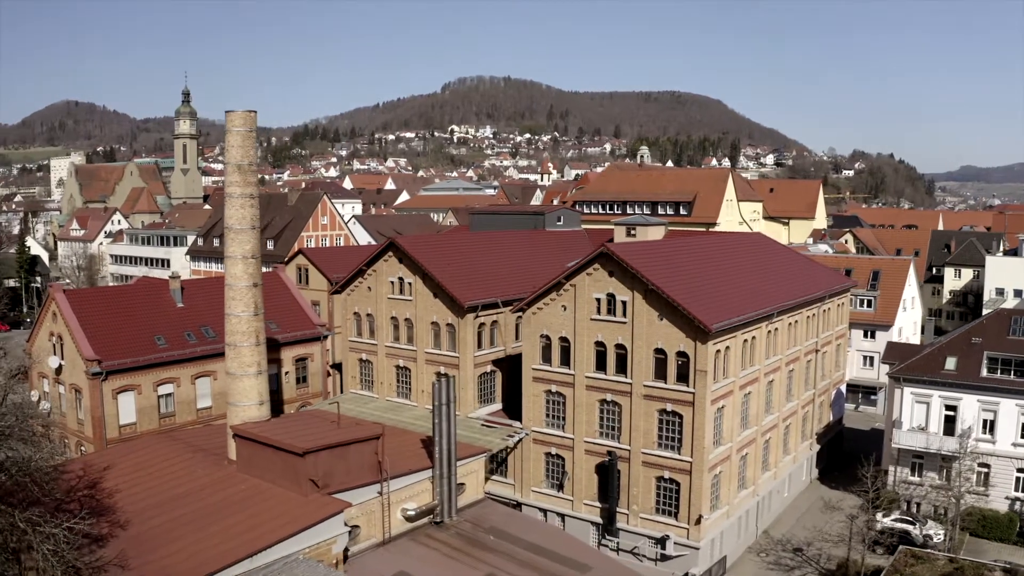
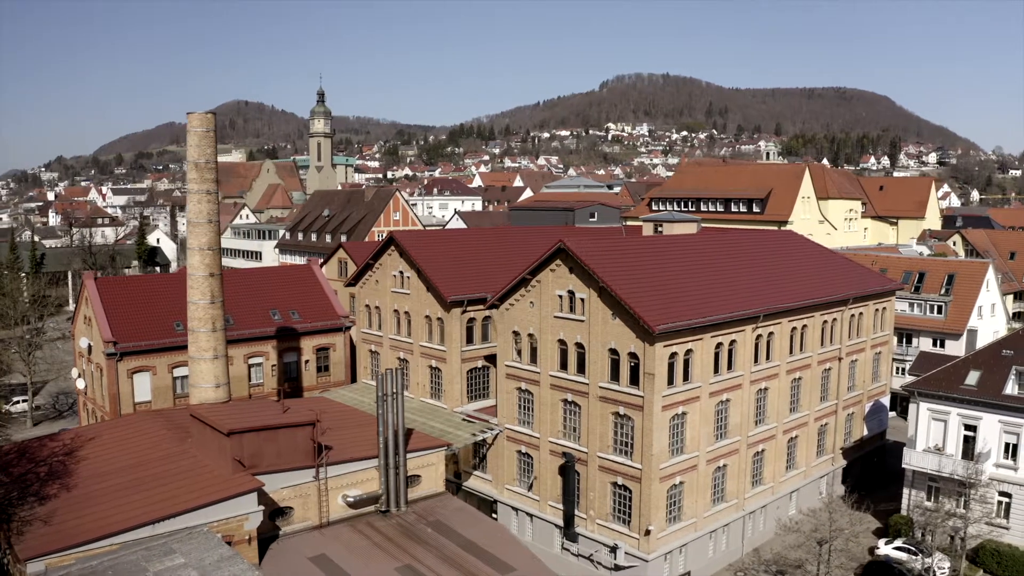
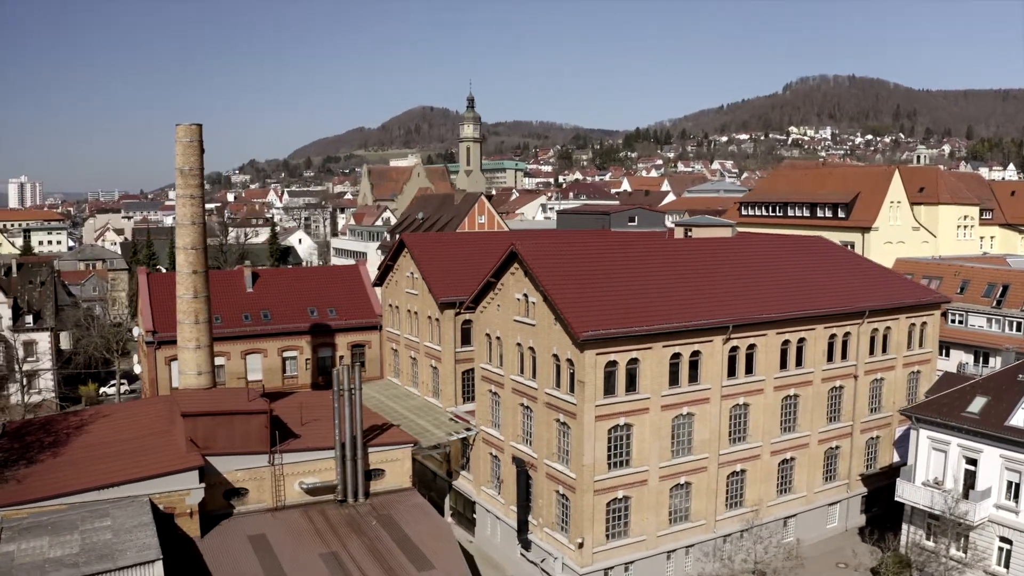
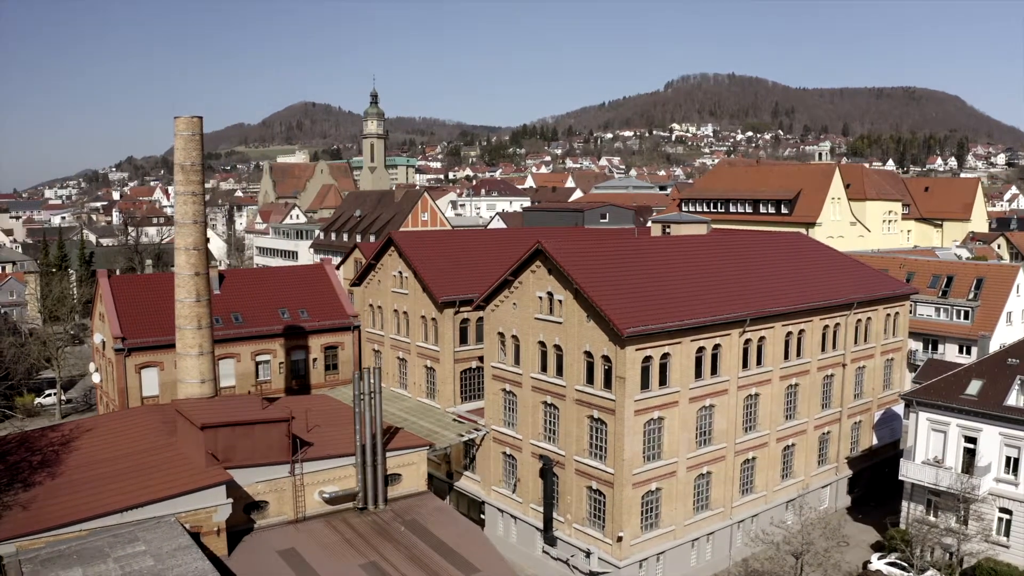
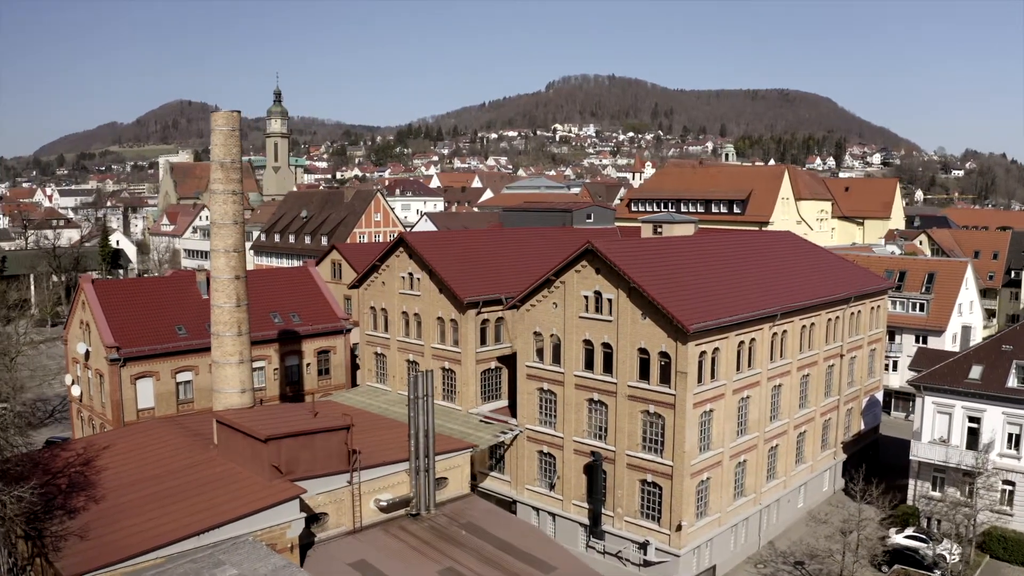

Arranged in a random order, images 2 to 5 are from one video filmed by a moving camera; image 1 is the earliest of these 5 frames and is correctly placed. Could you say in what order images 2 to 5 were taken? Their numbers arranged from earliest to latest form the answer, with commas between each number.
5, 2, 4, 3
